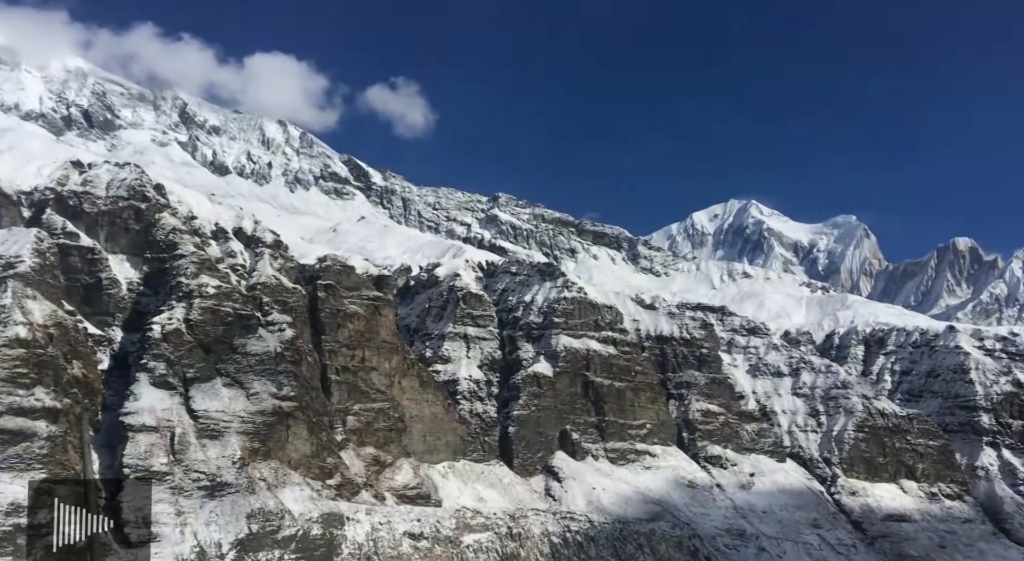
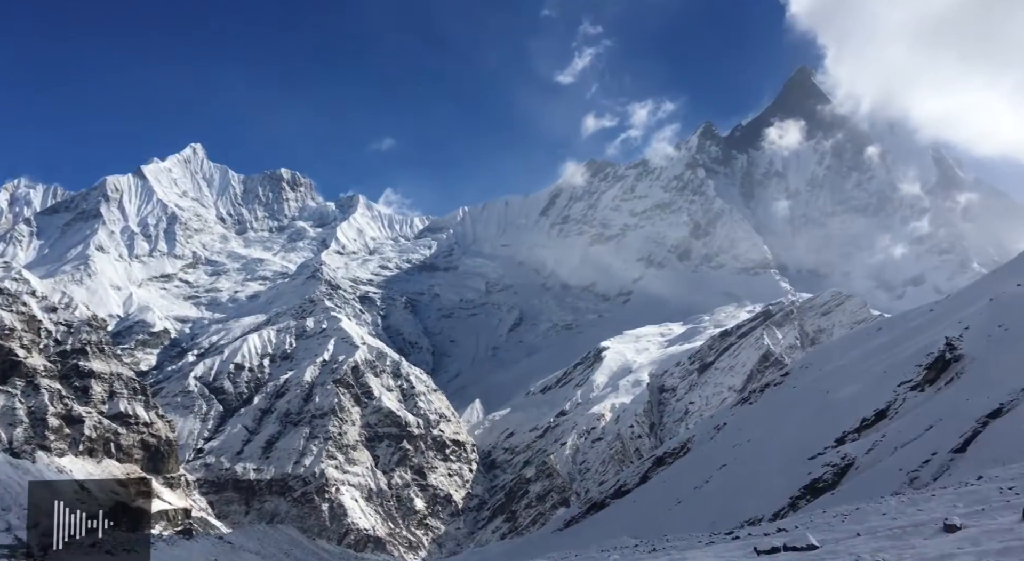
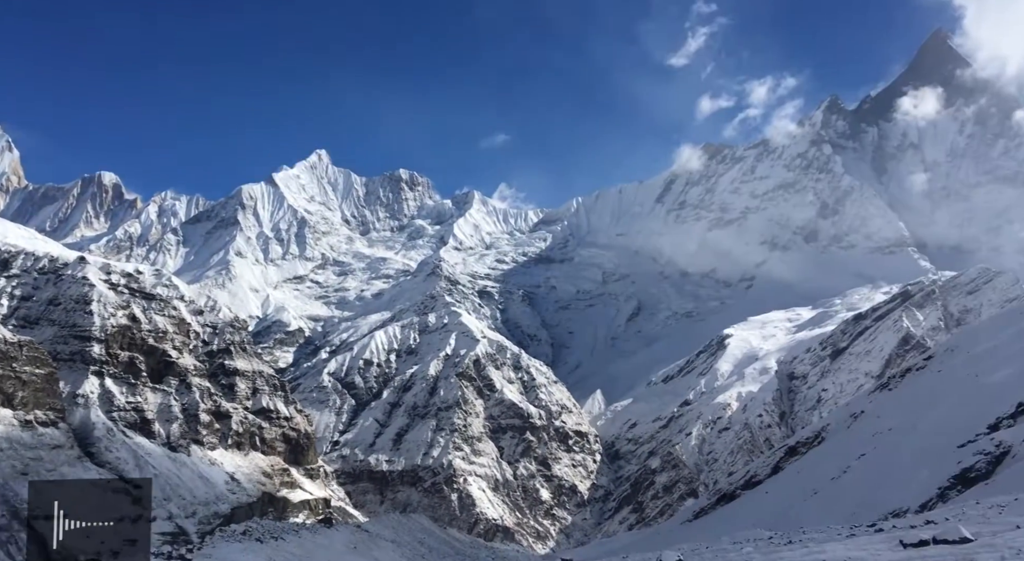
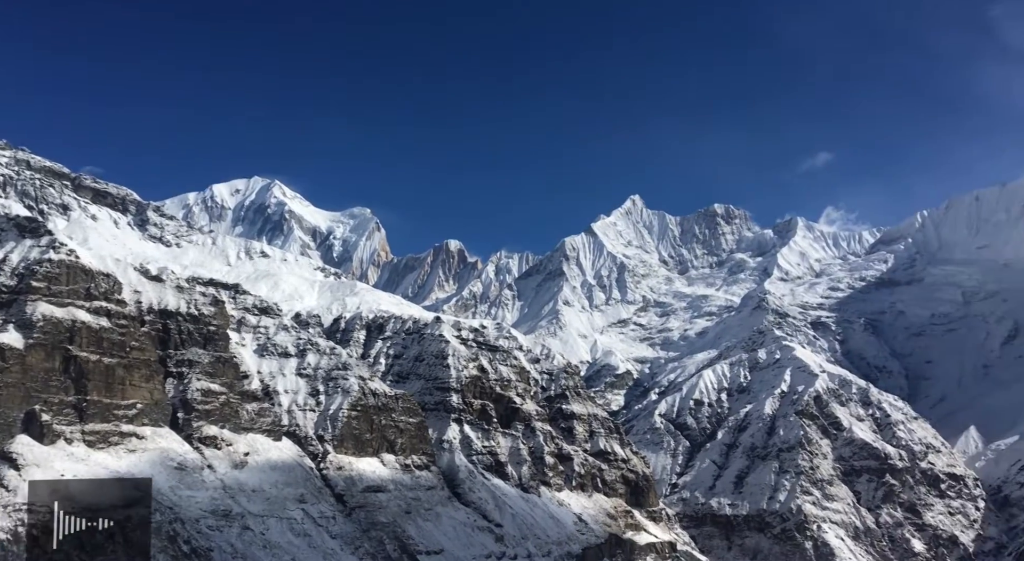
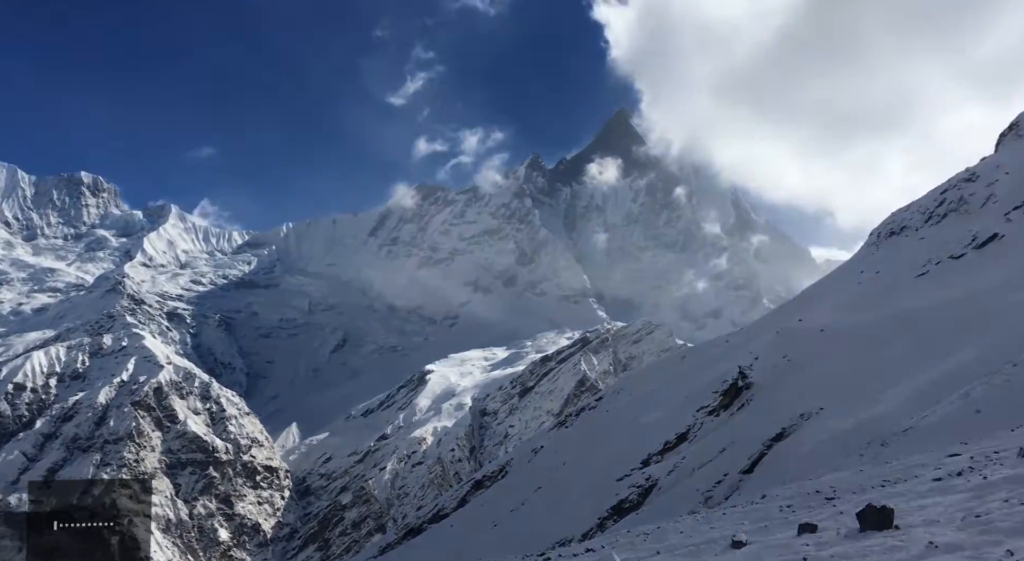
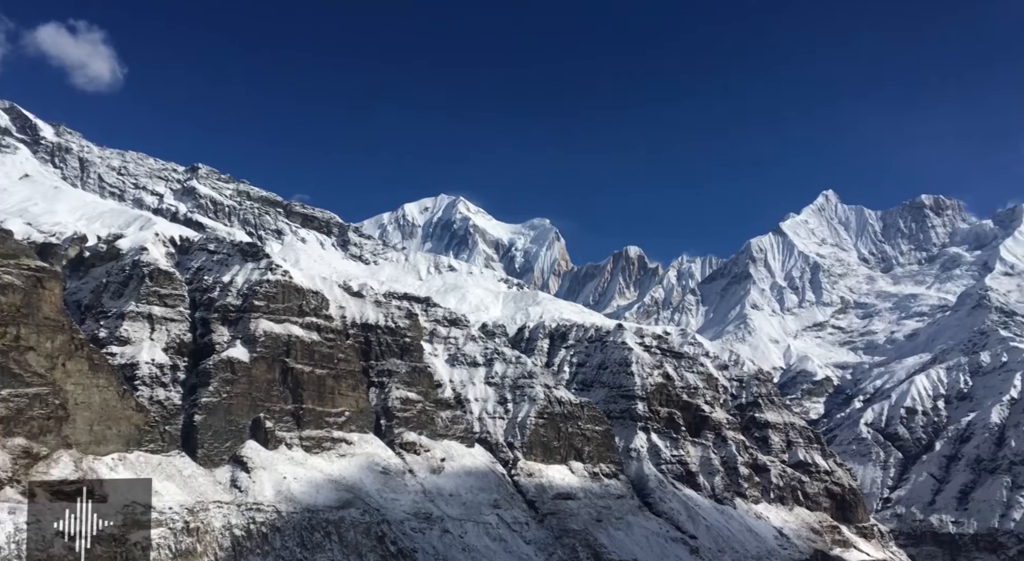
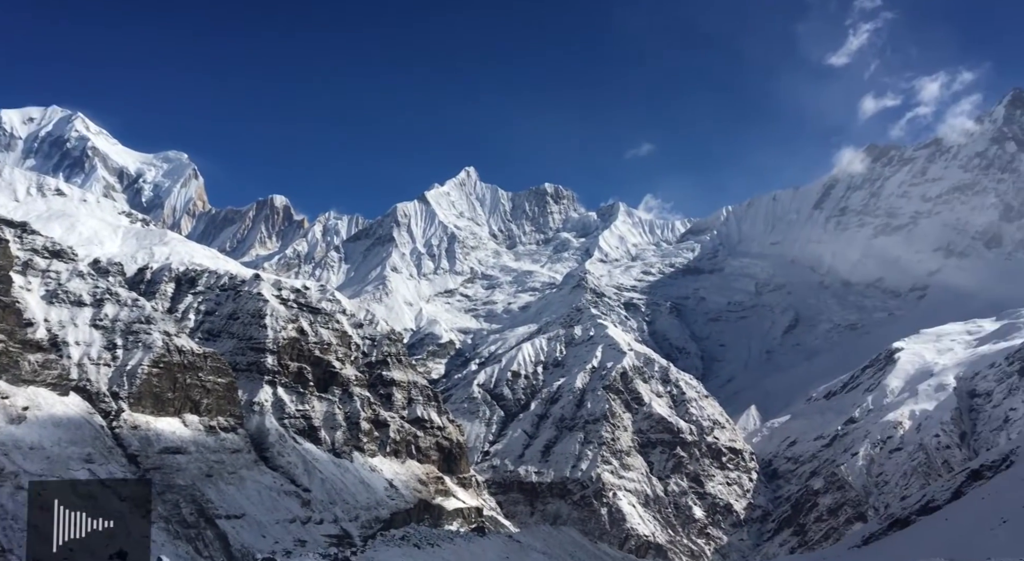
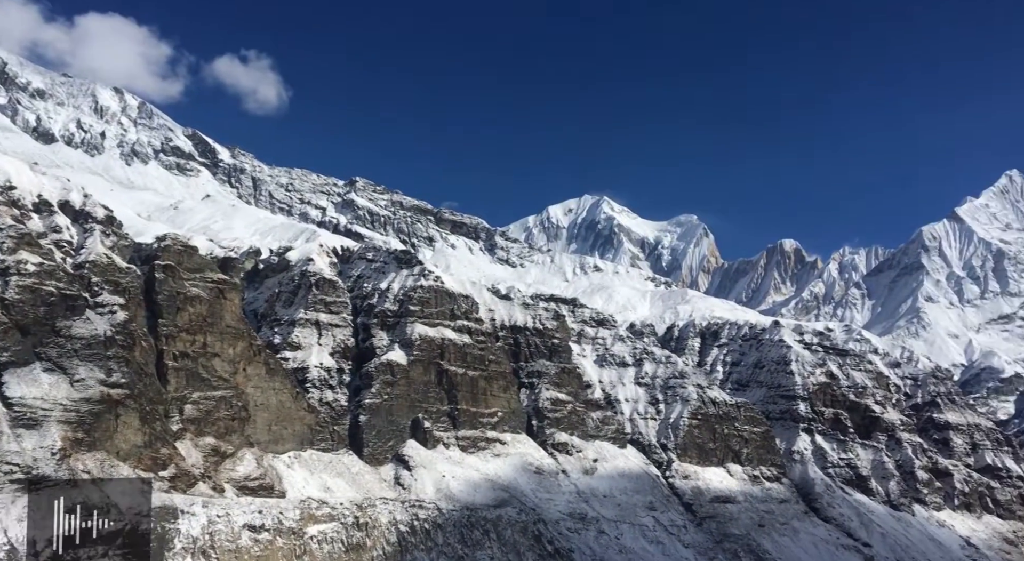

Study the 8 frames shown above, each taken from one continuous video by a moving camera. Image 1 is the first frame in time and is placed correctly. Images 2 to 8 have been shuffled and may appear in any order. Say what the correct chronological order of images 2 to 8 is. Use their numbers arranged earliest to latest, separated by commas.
8, 6, 4, 7, 3, 2, 5
